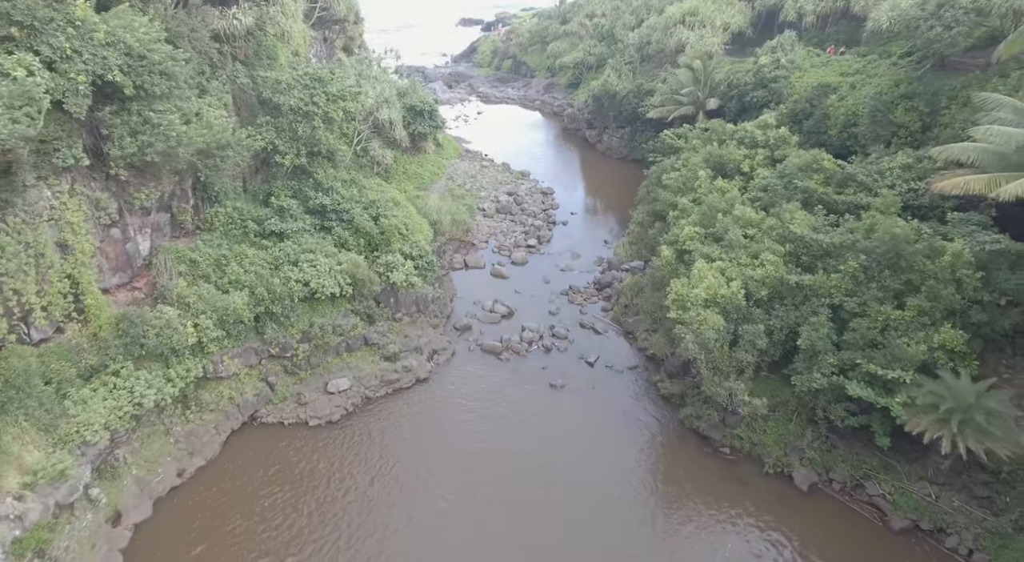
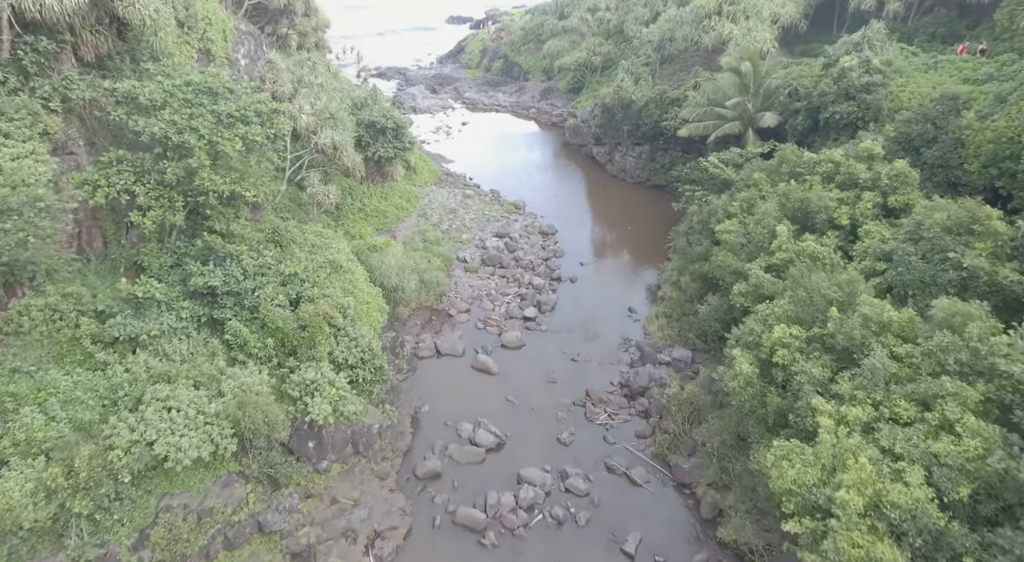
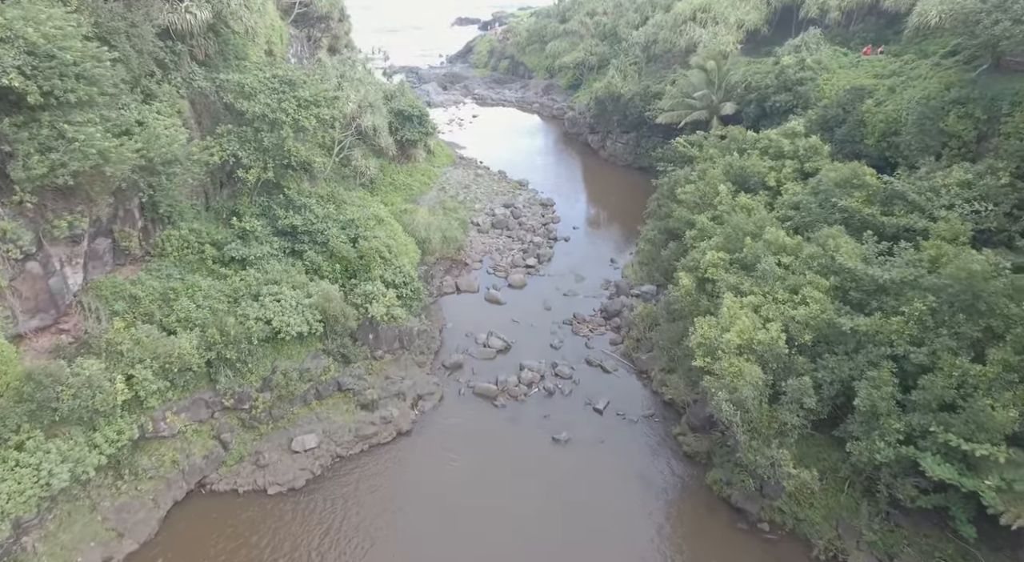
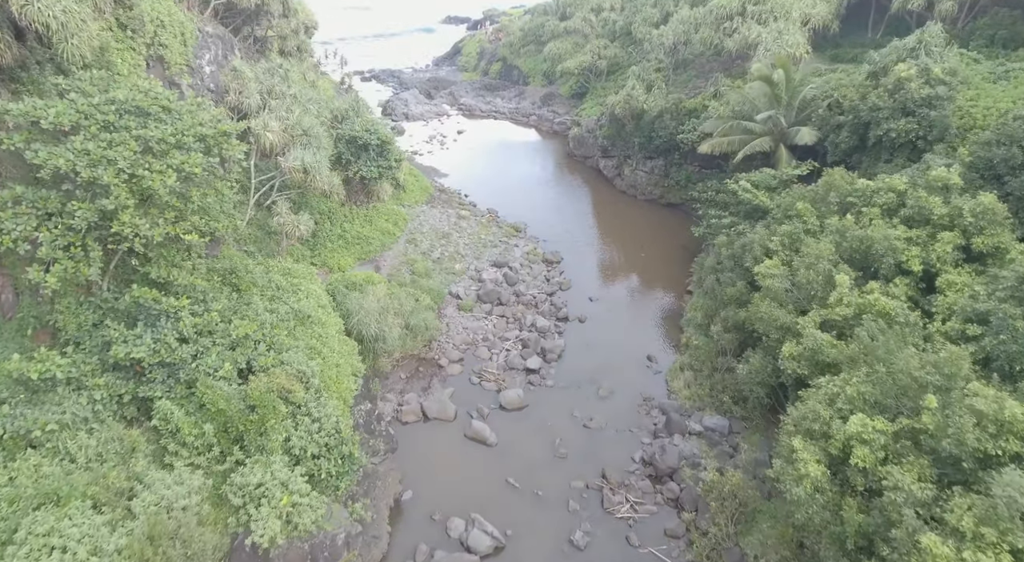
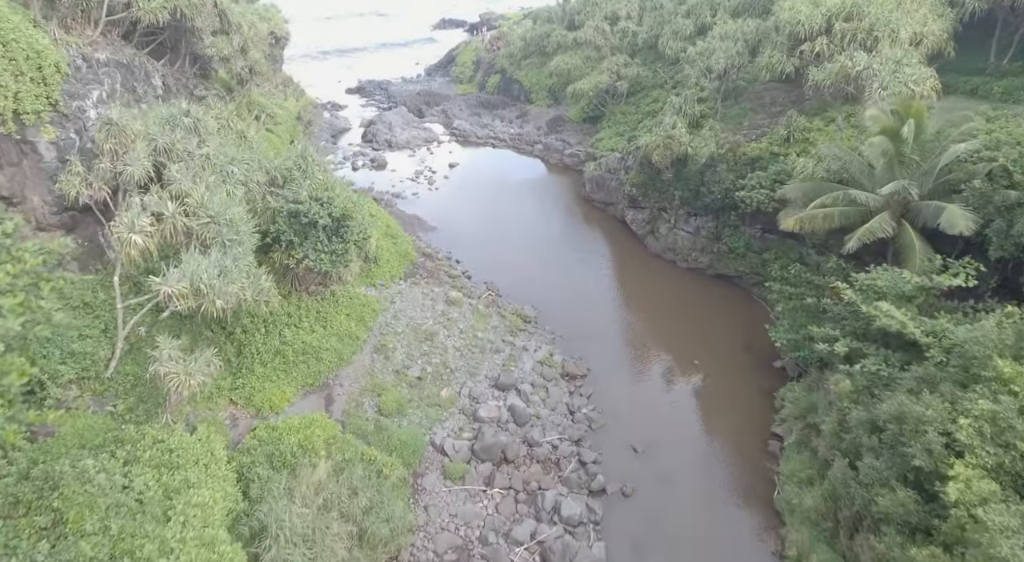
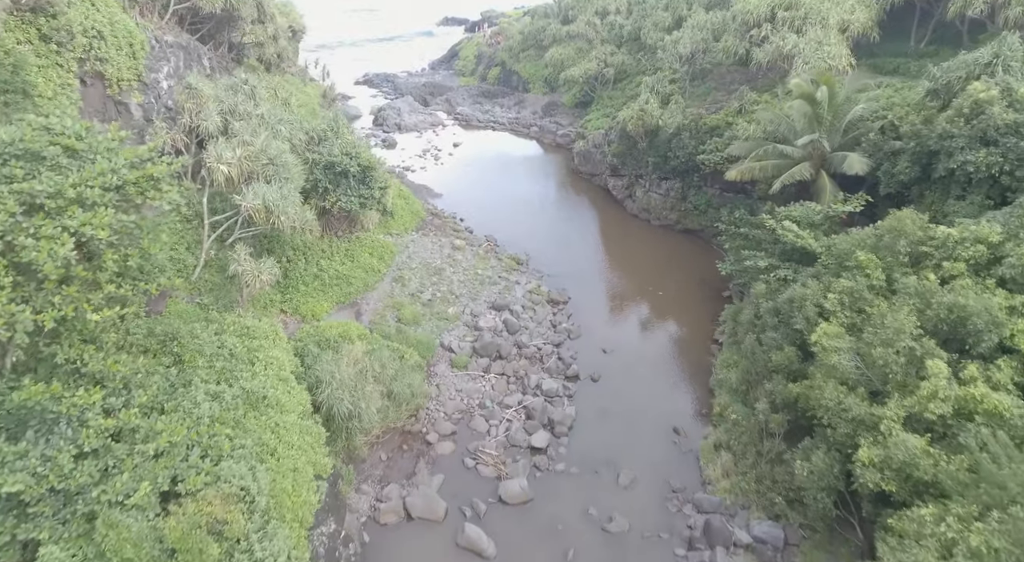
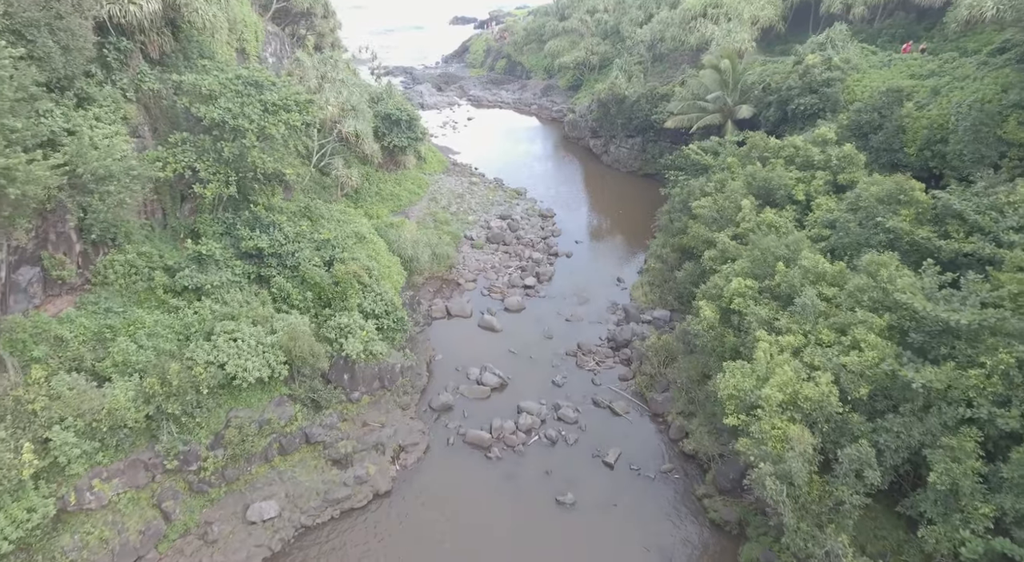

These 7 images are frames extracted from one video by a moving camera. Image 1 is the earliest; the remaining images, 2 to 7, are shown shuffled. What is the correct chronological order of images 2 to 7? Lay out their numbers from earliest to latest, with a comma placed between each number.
3, 7, 2, 4, 6, 5
